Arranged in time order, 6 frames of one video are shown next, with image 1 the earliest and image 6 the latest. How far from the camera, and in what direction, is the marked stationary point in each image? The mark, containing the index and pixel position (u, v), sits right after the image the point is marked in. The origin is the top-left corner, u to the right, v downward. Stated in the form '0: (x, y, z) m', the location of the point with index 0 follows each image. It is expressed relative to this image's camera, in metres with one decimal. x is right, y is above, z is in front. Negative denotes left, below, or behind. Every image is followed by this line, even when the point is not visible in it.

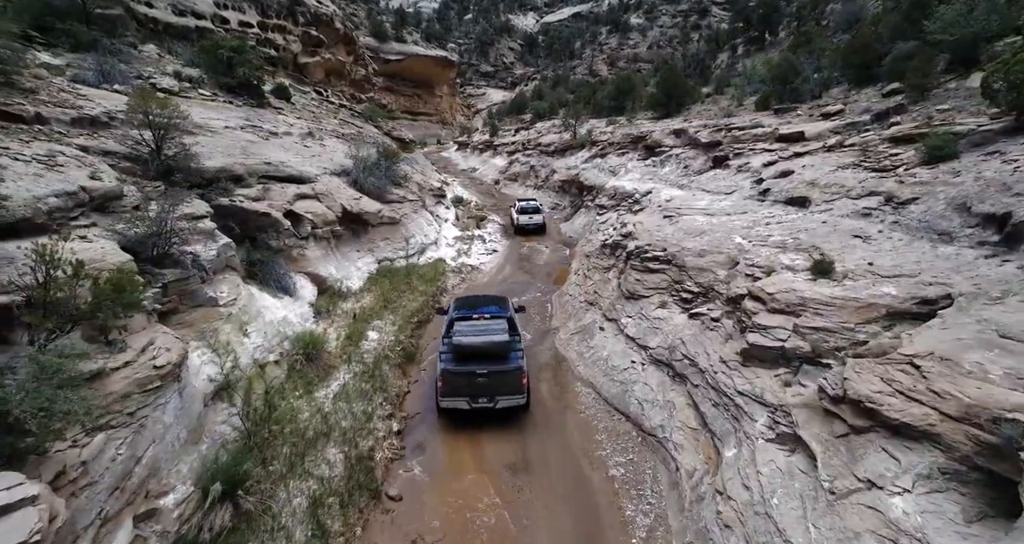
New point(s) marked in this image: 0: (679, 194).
0: (+5.0, +2.3, +13.1) m
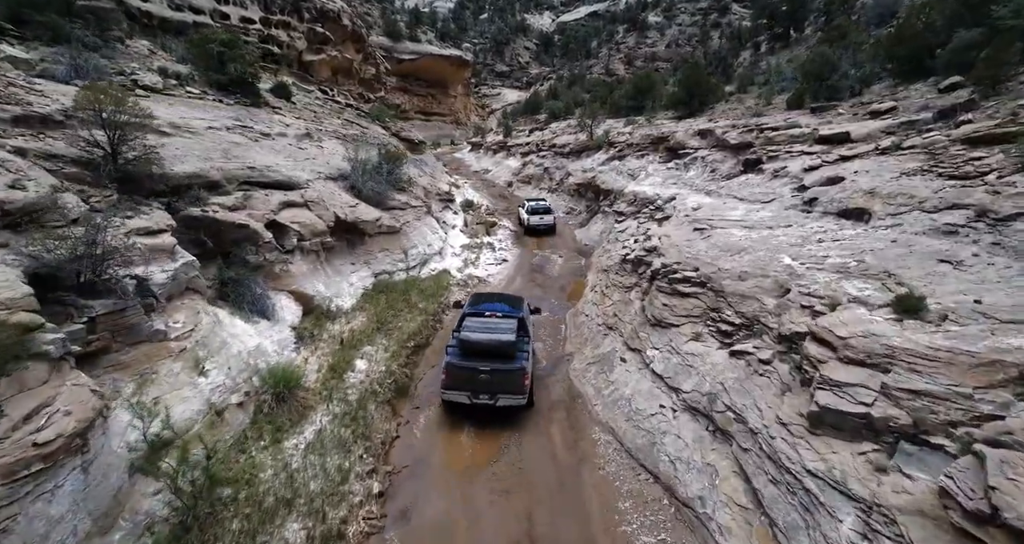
0: (+5.3, +1.9, +11.8) m
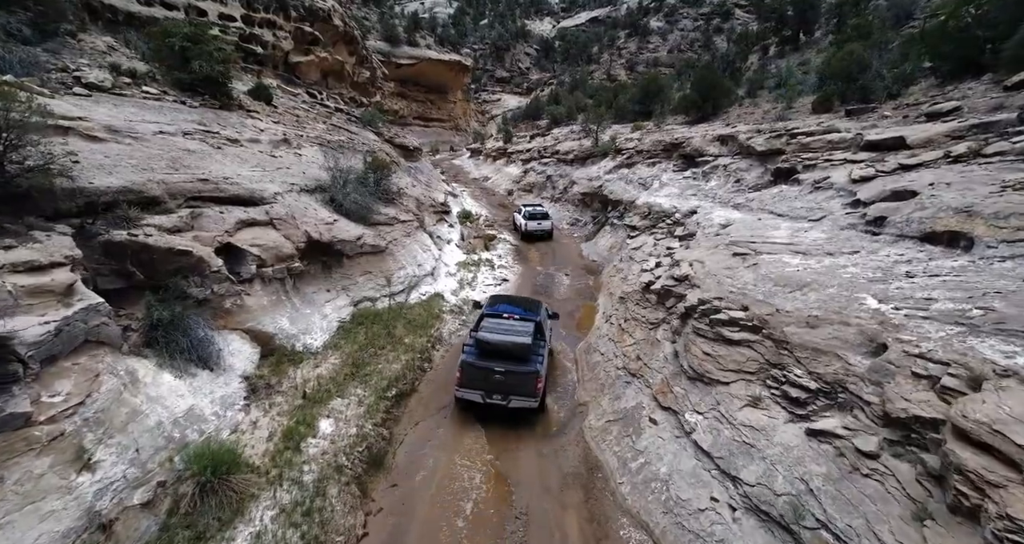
0: (+5.4, +1.3, +10.3) m
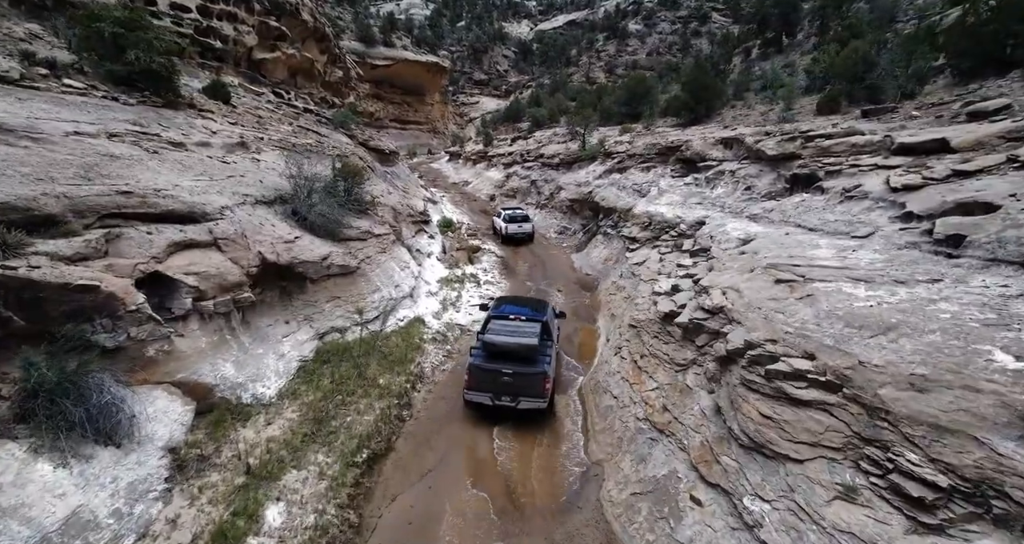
0: (+5.2, +0.9, +9.1) m
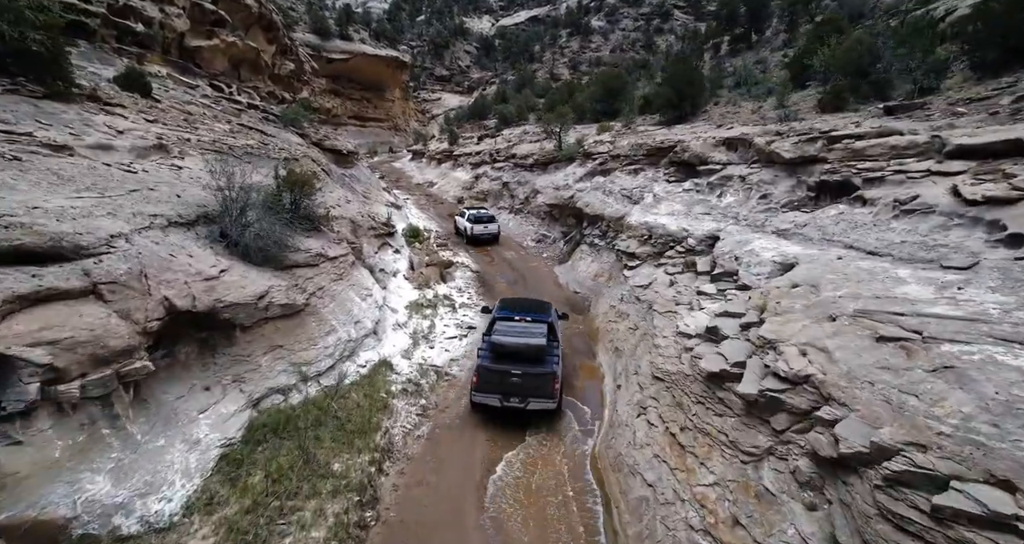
0: (+5.0, +0.4, +7.5) m
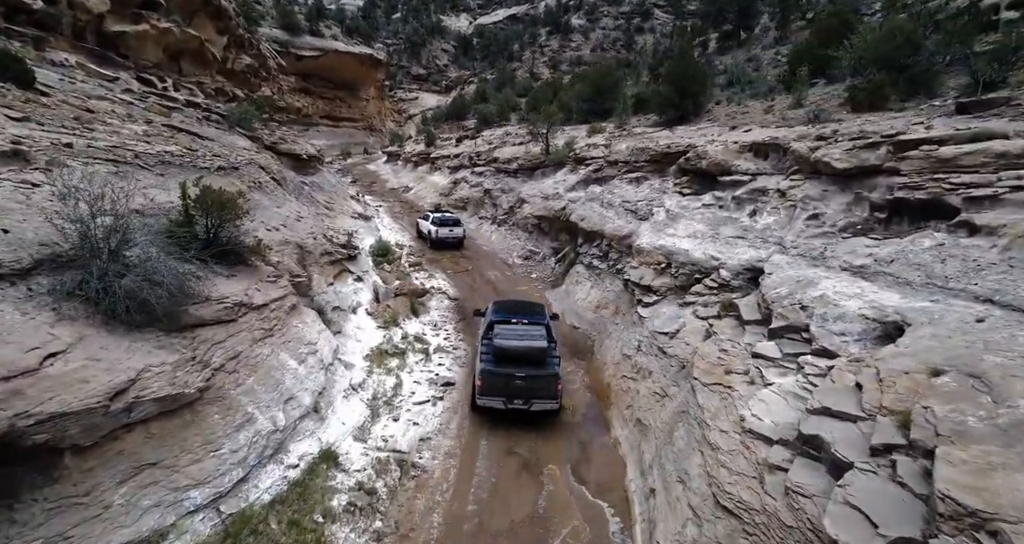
0: (+4.9, -0.4, +5.3) m
